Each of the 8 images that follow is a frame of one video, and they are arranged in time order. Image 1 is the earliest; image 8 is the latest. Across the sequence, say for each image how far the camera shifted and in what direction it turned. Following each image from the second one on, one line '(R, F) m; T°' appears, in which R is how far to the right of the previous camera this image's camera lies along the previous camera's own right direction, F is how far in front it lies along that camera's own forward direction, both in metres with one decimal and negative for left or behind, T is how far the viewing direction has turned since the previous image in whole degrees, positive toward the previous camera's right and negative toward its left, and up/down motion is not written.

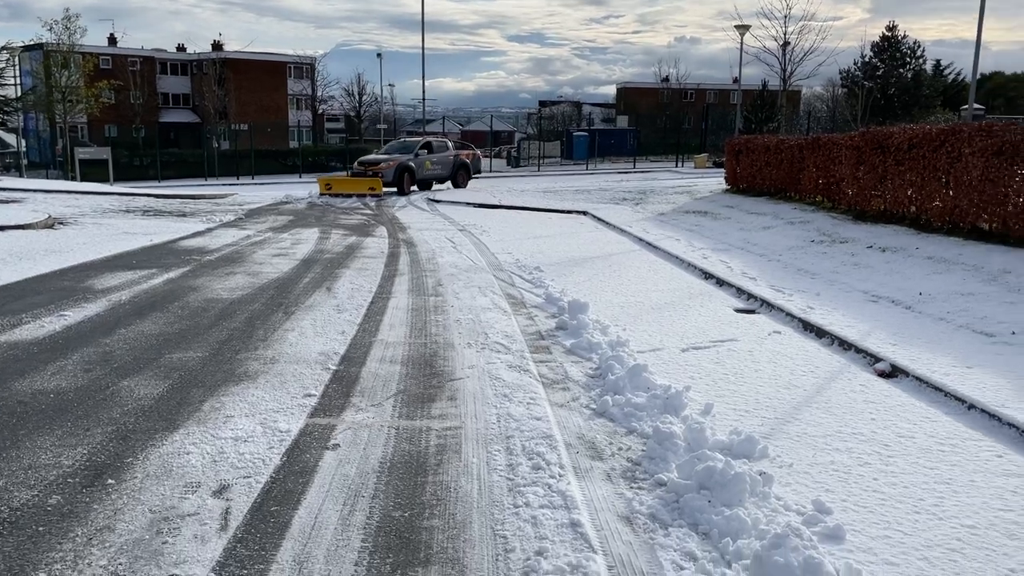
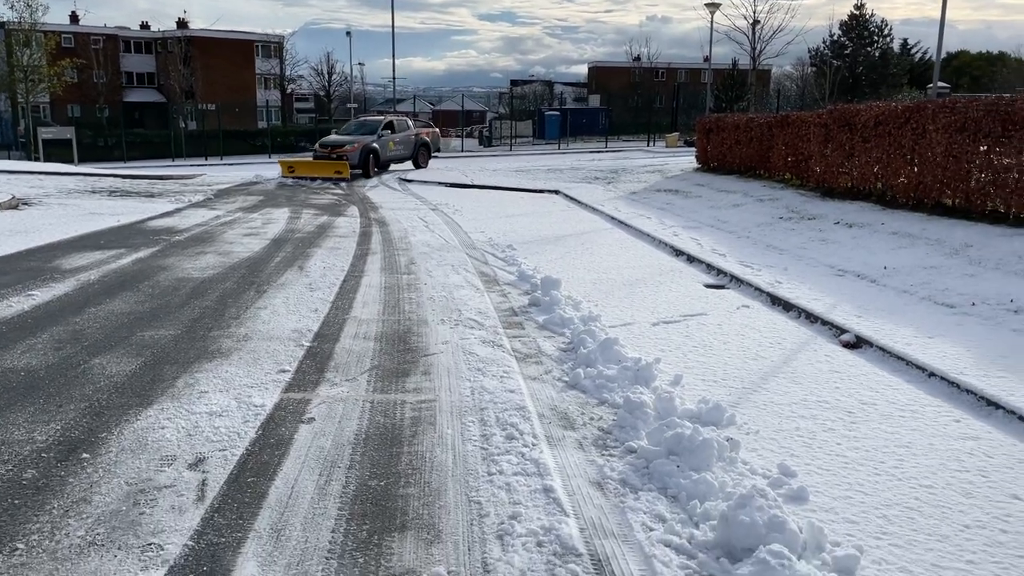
(0.0, -0.1) m; +2°
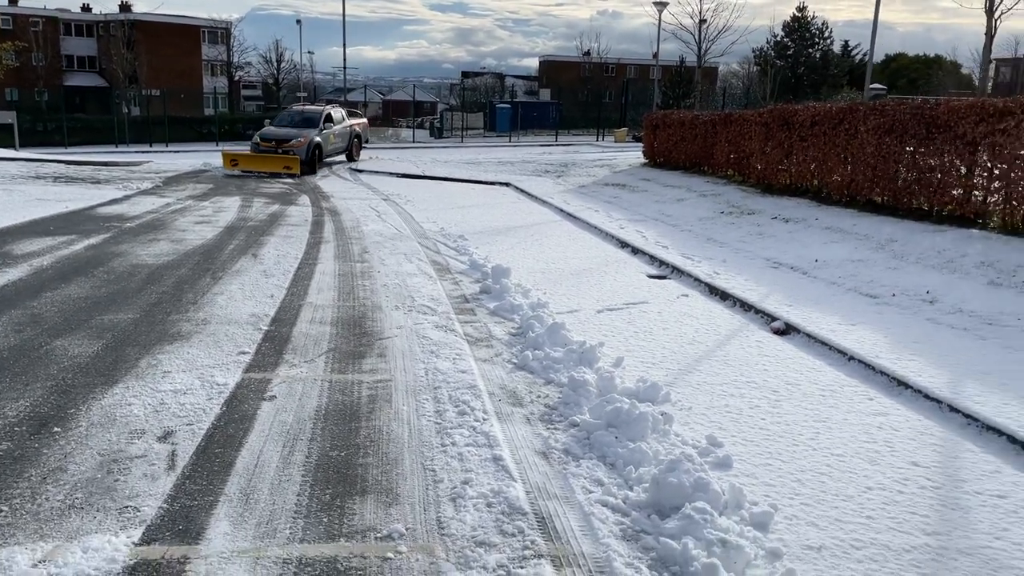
(0.0, -0.3) m; +4°
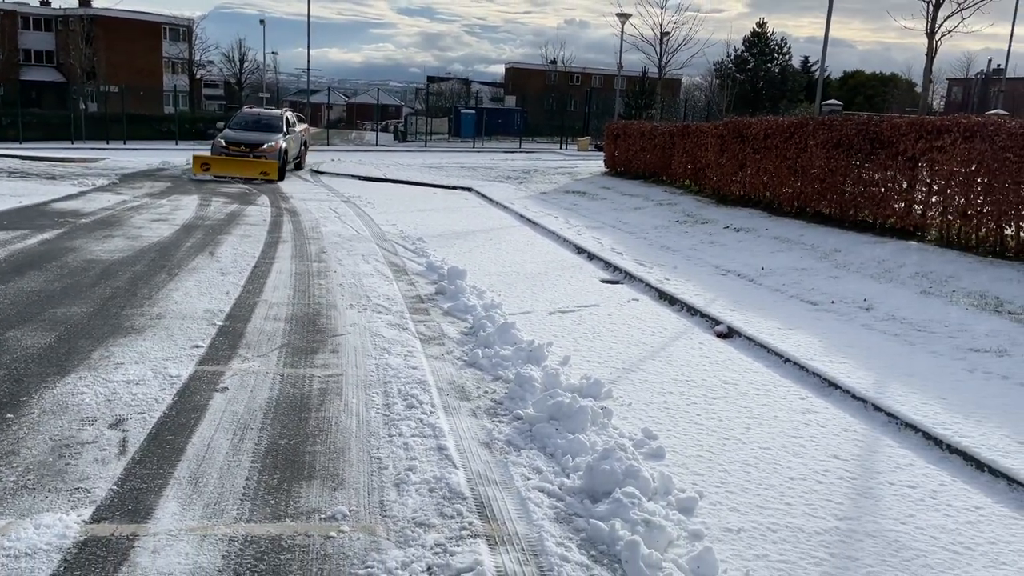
(+0.1, -0.2) m; +3°
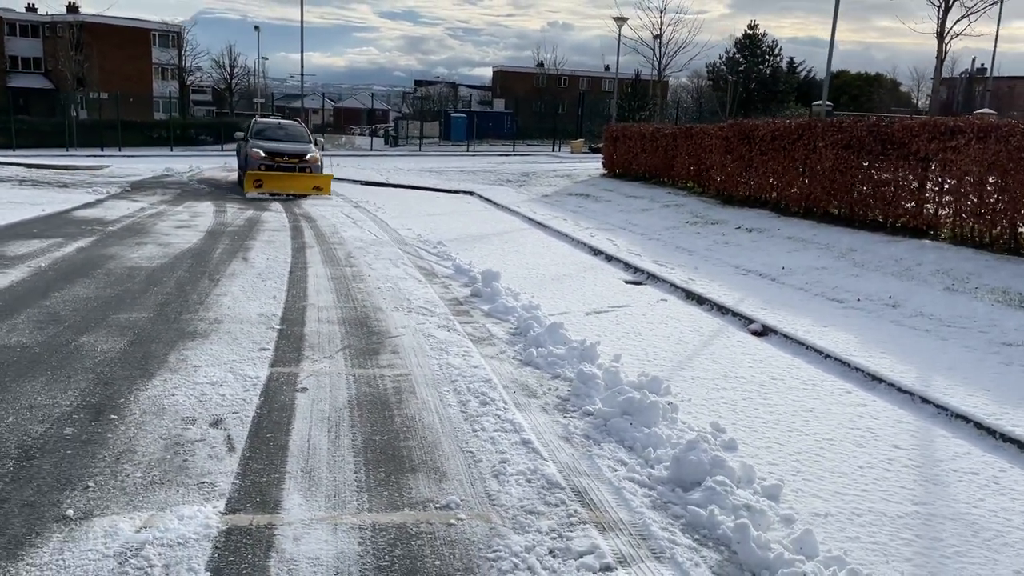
(-0.5, -0.2) m; +1°
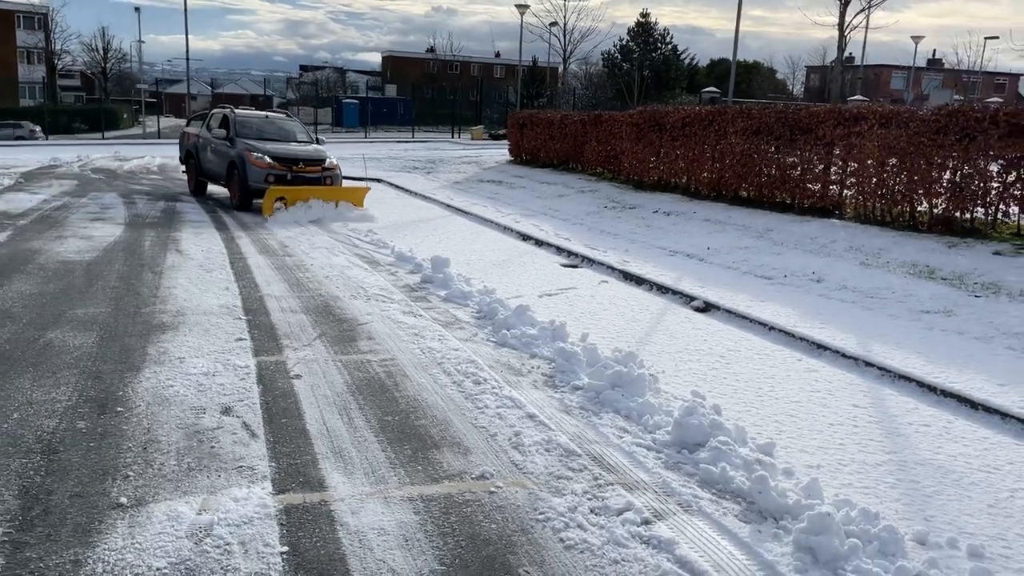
(-0.6, -0.1) m; +7°
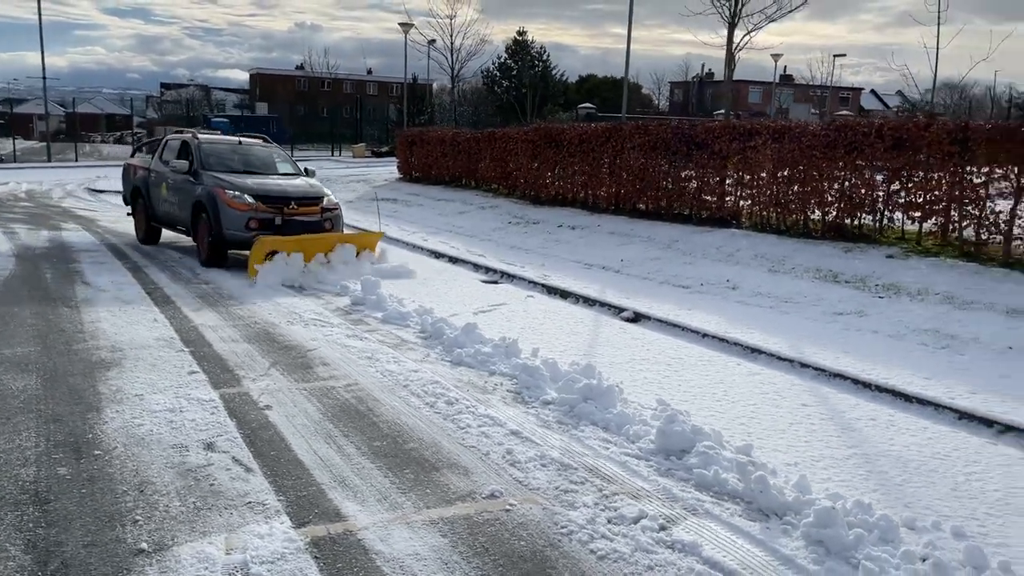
(-0.5, 0.0) m; +8°
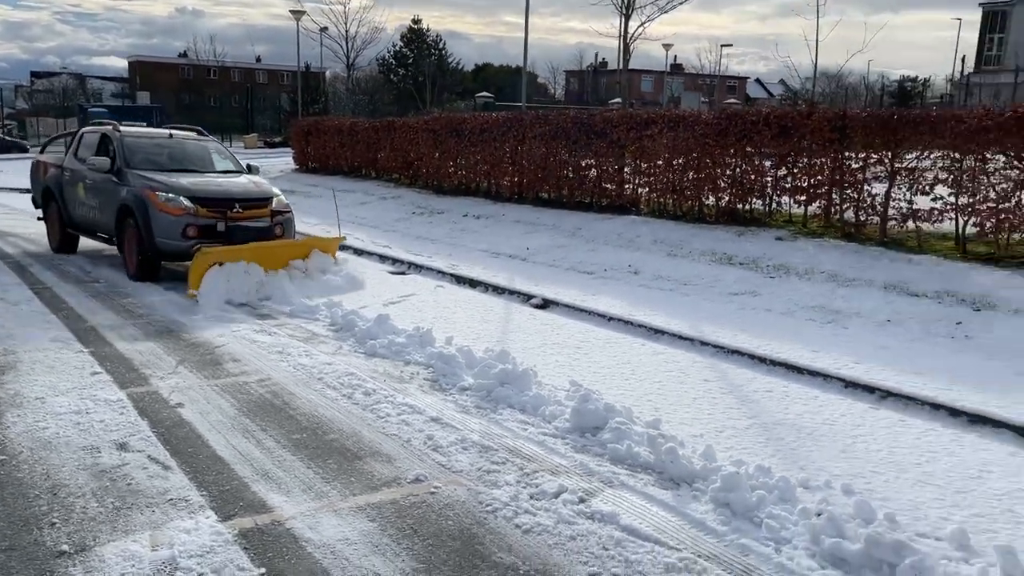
(-0.1, -0.1) m; +7°
